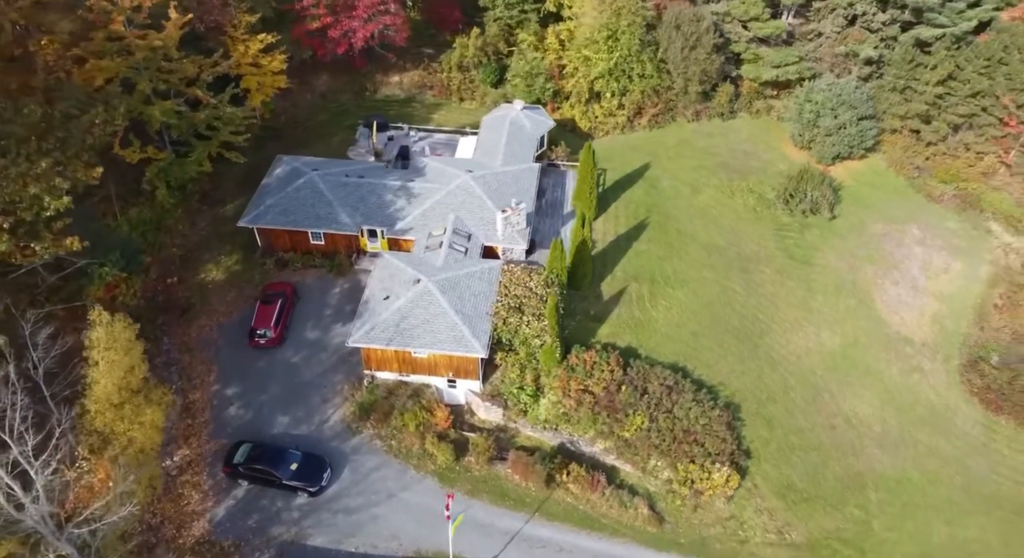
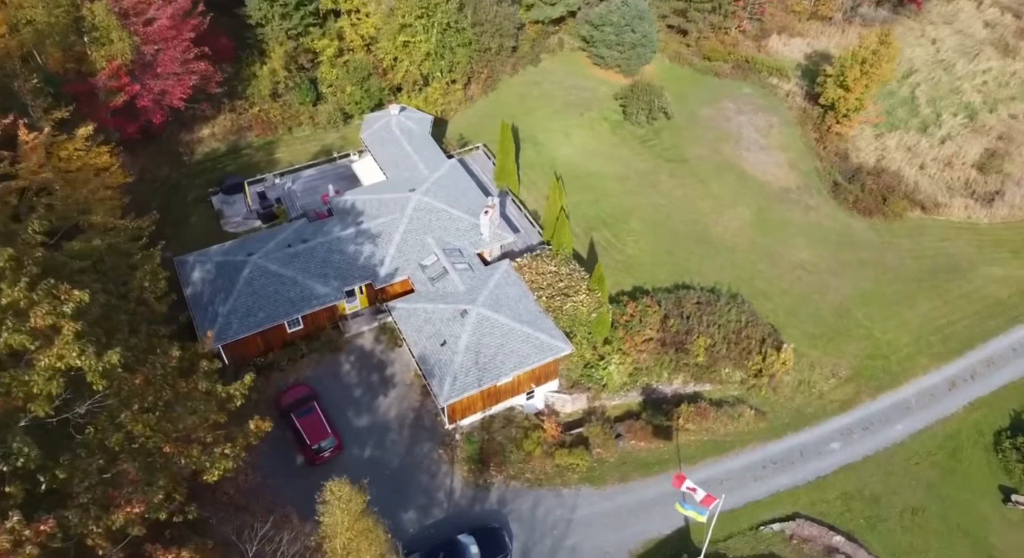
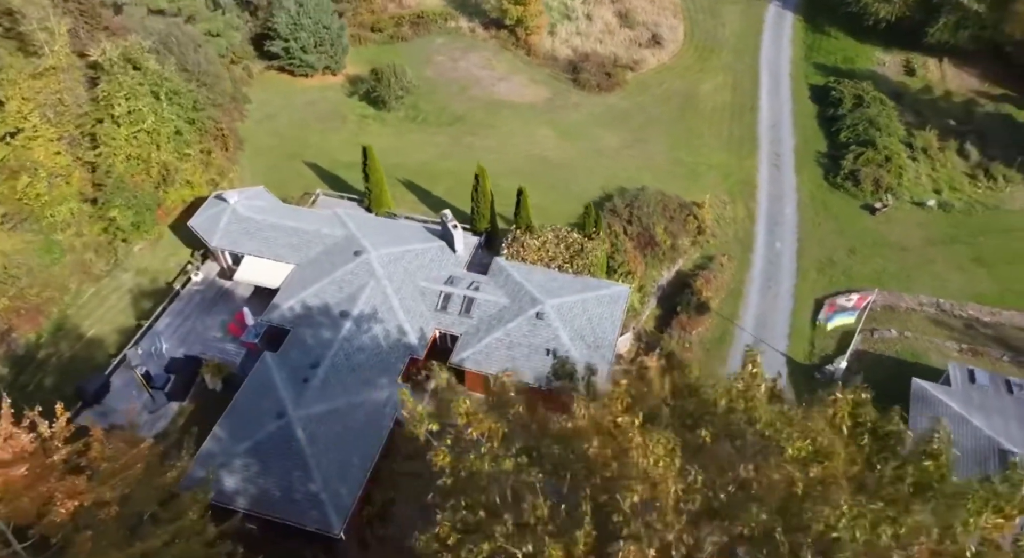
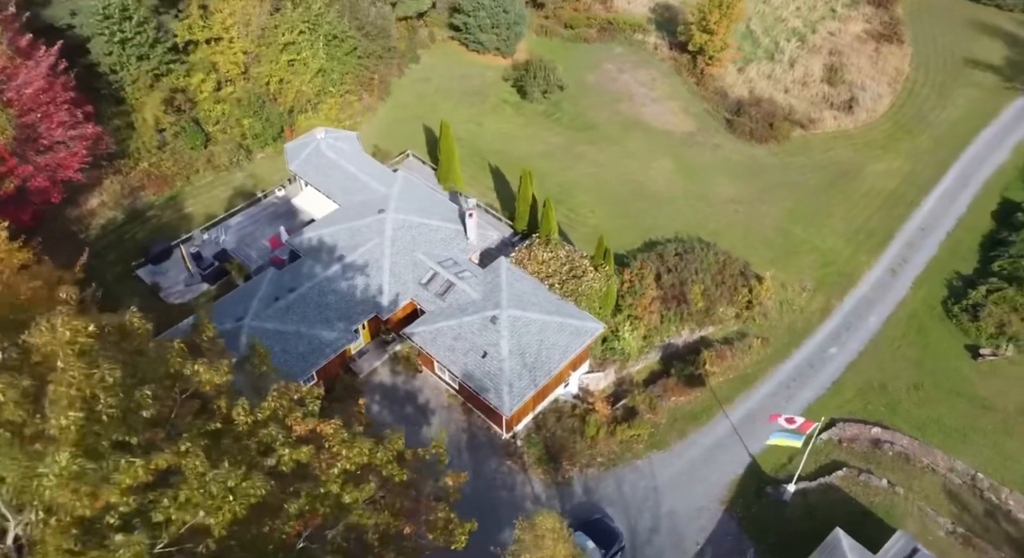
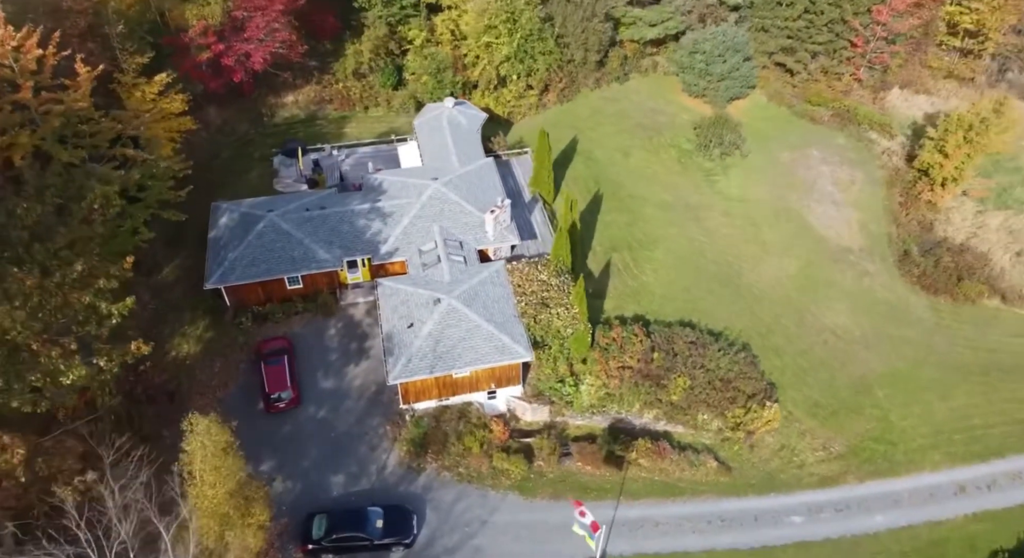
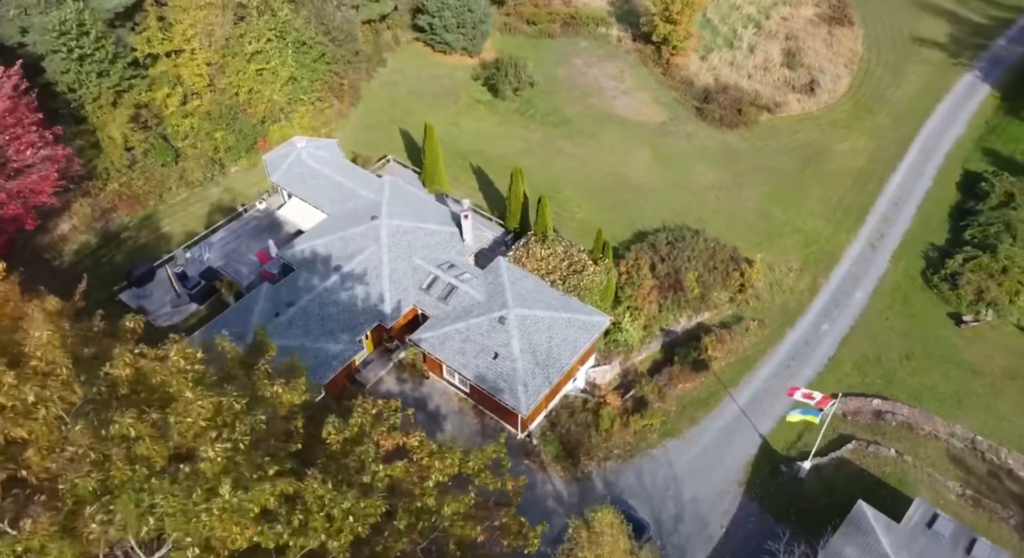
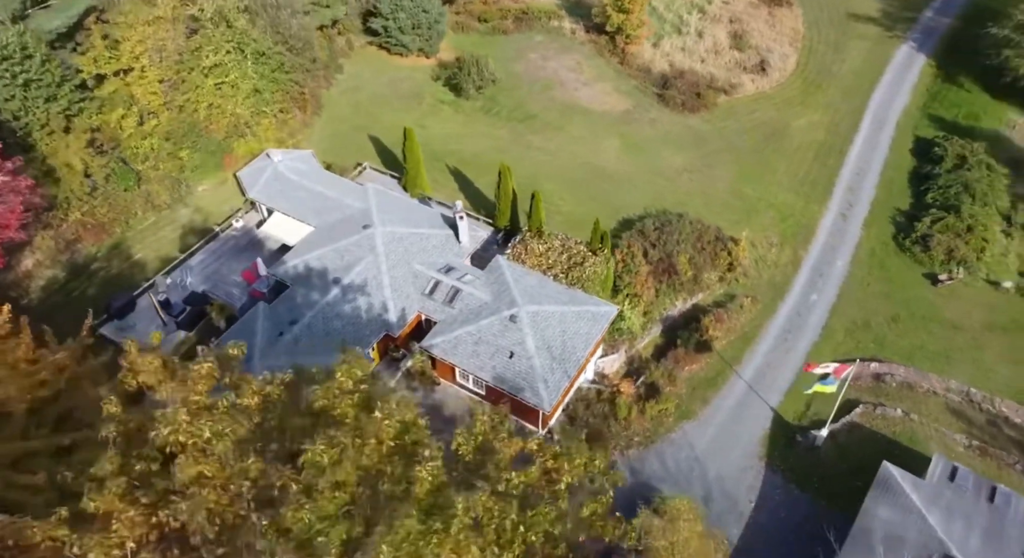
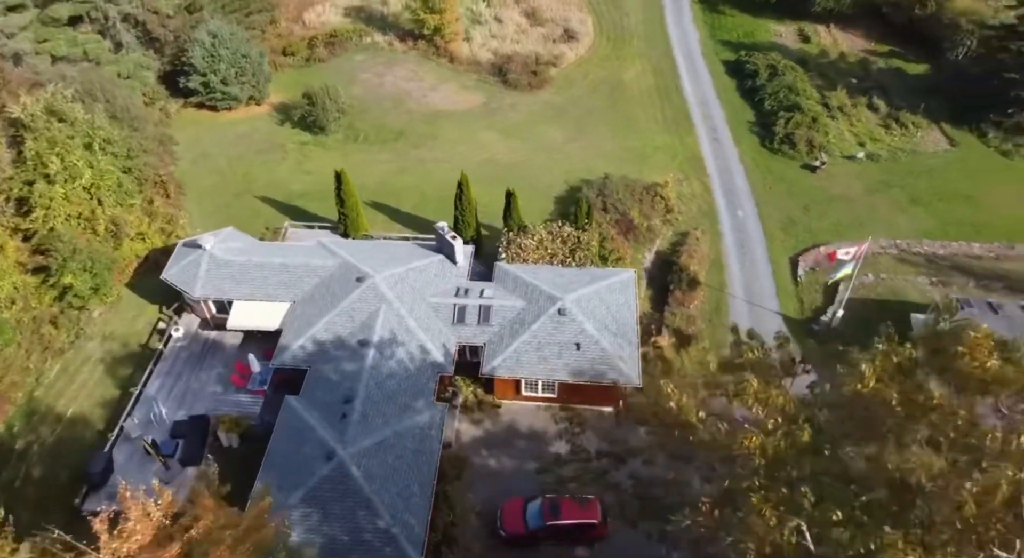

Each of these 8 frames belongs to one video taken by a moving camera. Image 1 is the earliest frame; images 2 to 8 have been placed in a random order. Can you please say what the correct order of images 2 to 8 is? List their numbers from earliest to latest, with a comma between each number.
5, 2, 4, 6, 7, 3, 8
